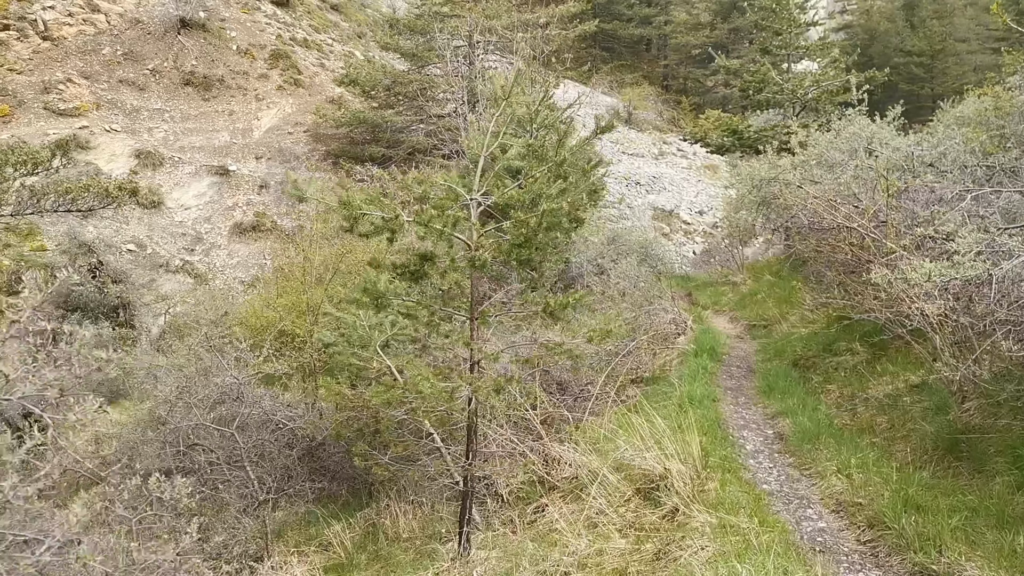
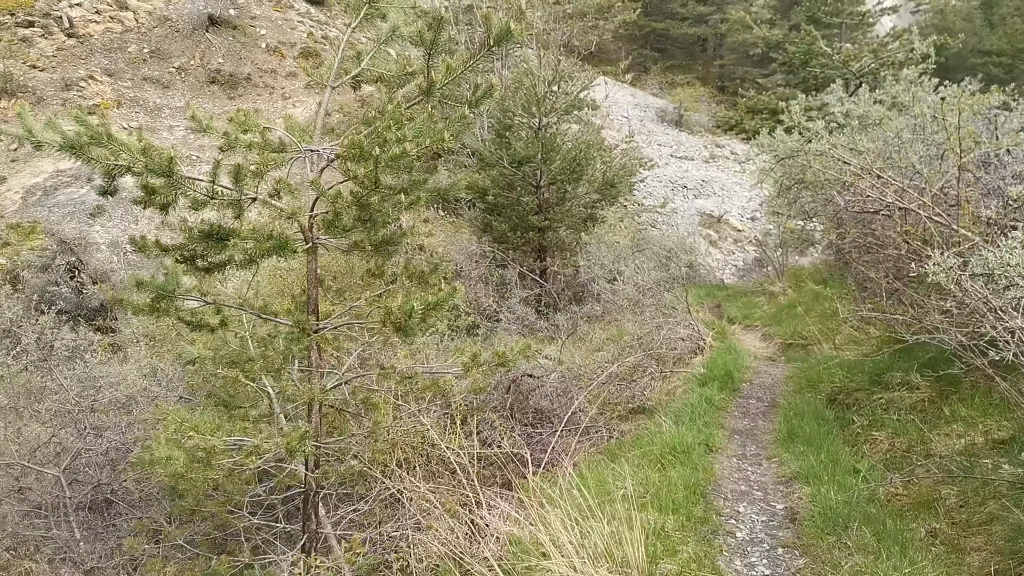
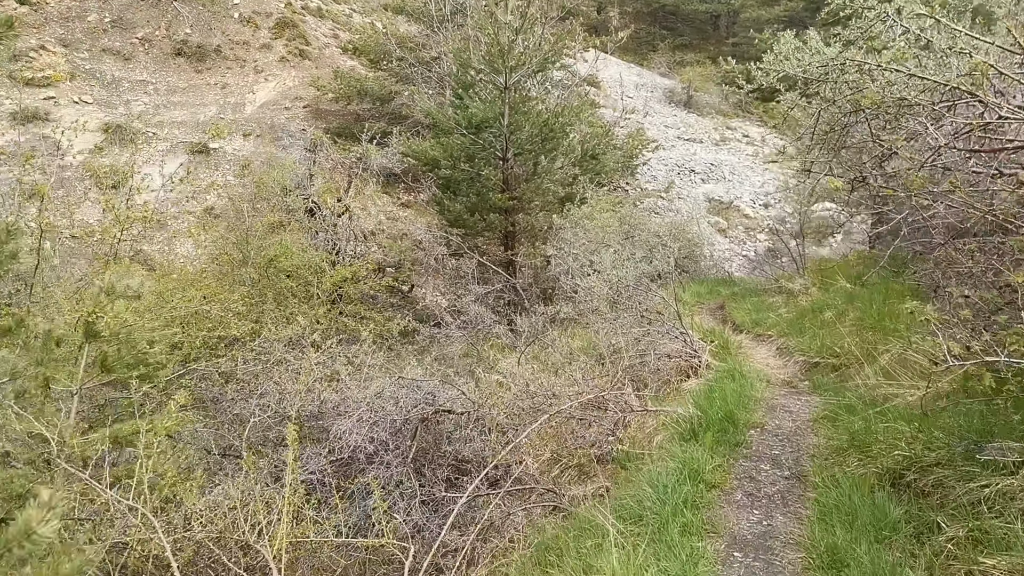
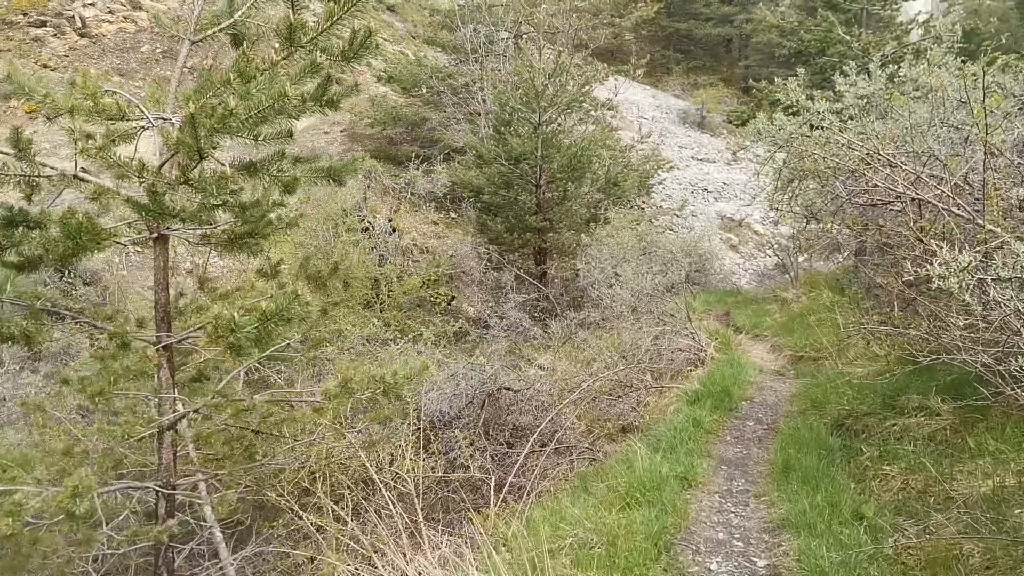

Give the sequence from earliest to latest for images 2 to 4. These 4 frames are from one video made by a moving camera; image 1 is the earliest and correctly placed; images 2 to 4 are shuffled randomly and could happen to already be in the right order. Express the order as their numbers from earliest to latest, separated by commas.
2, 4, 3
